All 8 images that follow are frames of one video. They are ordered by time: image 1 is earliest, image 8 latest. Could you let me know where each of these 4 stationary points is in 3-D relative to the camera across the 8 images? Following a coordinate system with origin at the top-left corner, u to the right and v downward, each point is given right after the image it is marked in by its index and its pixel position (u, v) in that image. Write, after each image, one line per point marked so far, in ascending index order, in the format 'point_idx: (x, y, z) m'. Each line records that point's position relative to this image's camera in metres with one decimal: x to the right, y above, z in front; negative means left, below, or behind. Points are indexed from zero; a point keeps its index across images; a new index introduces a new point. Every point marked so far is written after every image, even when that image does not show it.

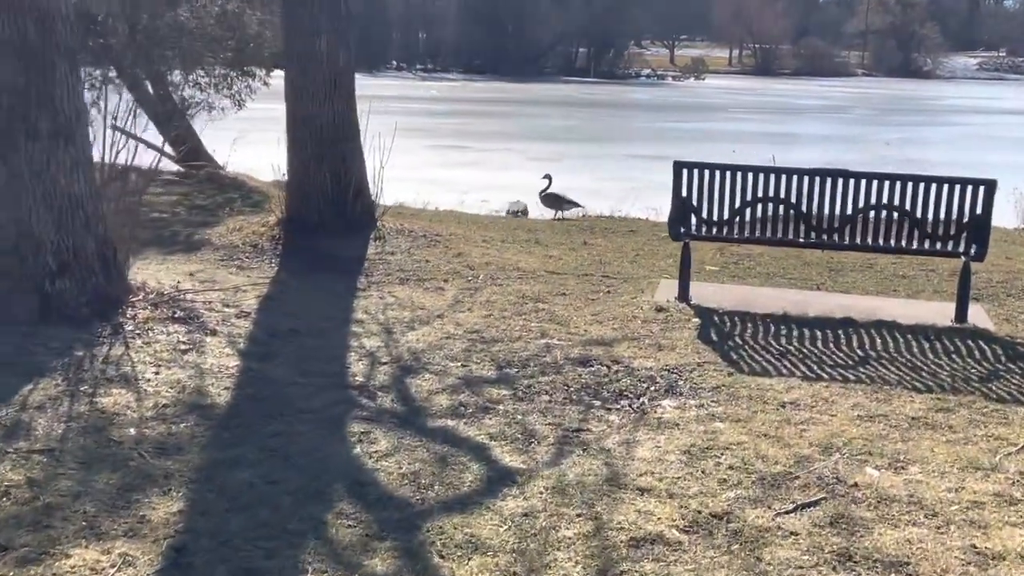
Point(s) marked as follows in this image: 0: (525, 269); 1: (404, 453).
0: (+0.1, +0.1, +8.3) m
1: (-0.4, -0.6, +4.4) m
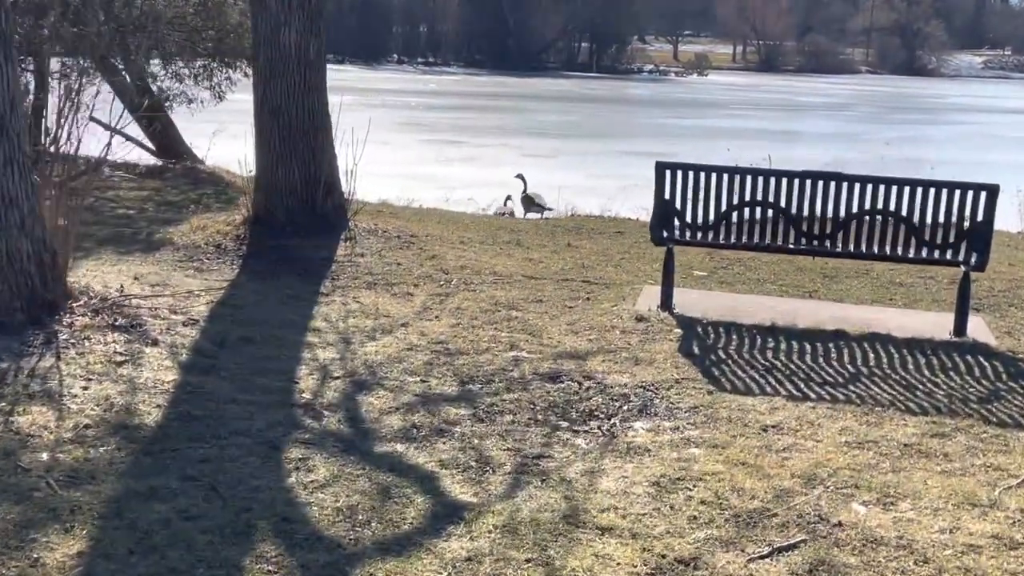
0: (-0.1, +0.1, +7.9) m
1: (-0.5, -0.6, +4.0) m
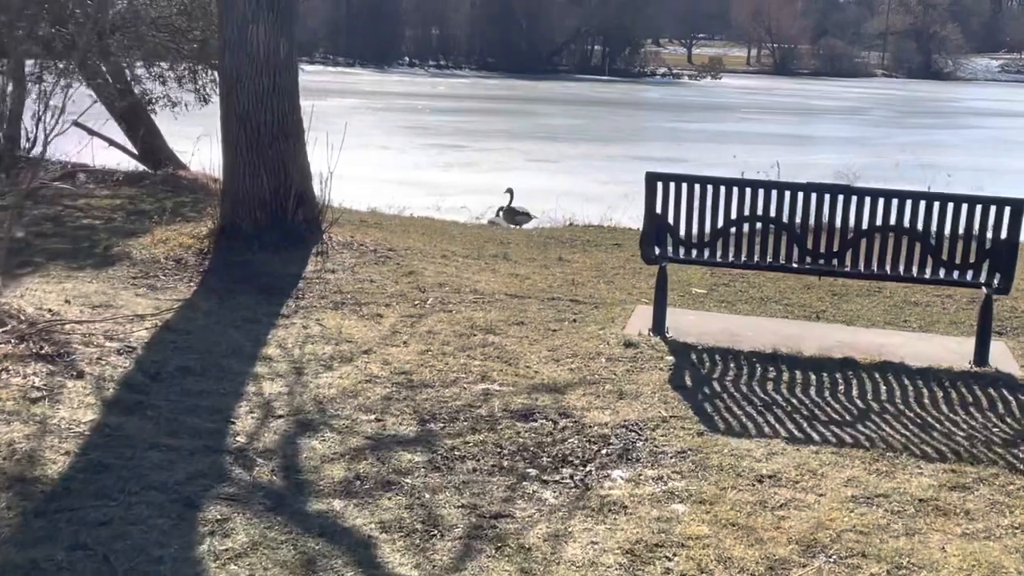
0: (-0.2, 0.0, +7.3) m
1: (-0.7, -0.7, +3.5) m
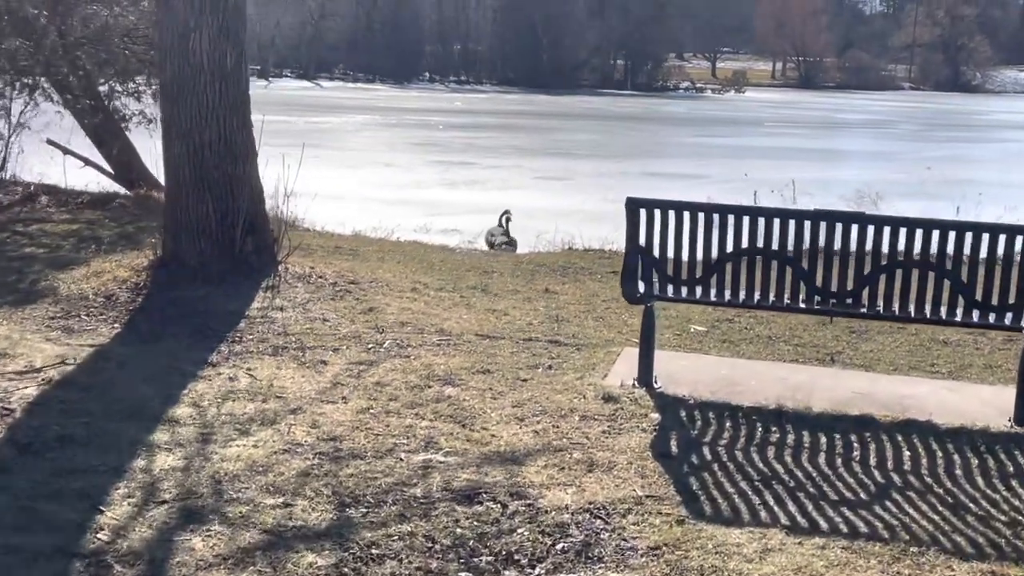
0: (-0.3, -0.2, +6.4) m
1: (-0.9, -0.9, +2.6) m
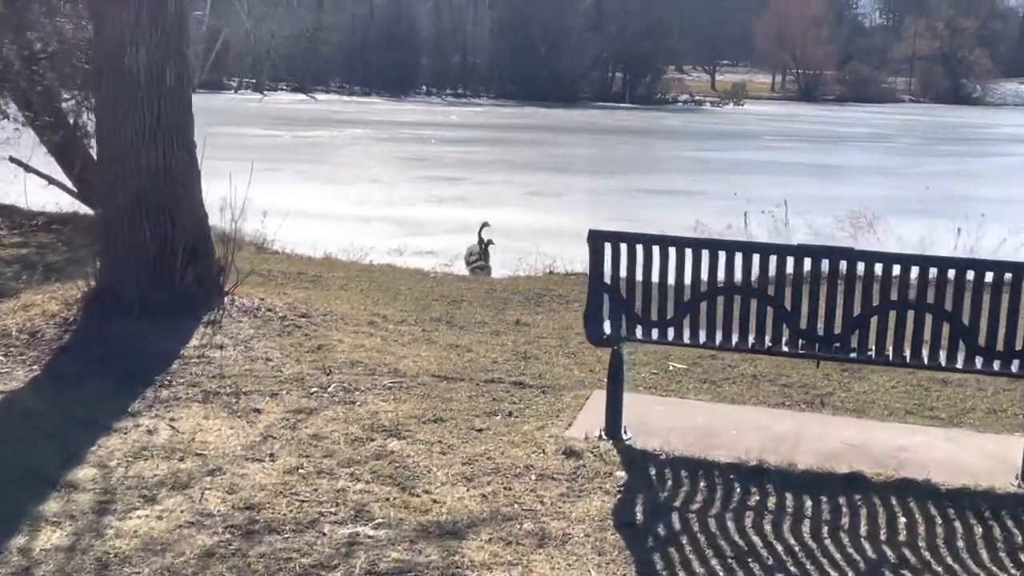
0: (-0.5, -0.4, +5.9) m
1: (-1.1, -1.0, +2.1) m
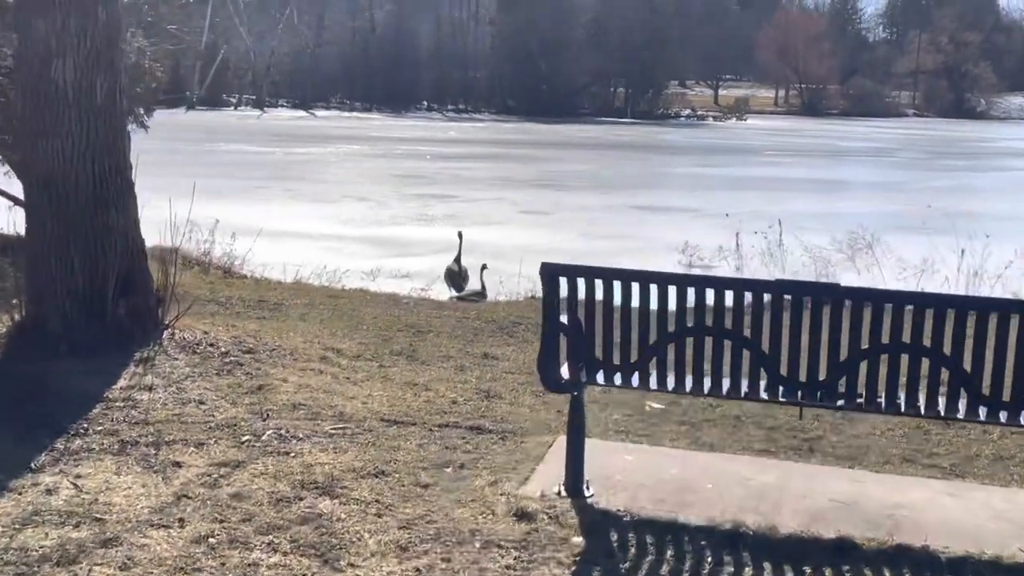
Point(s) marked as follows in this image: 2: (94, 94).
0: (-0.7, -0.5, +5.3) m
1: (-1.3, -1.1, +1.5) m
2: (-1.9, +0.9, +5.8) m
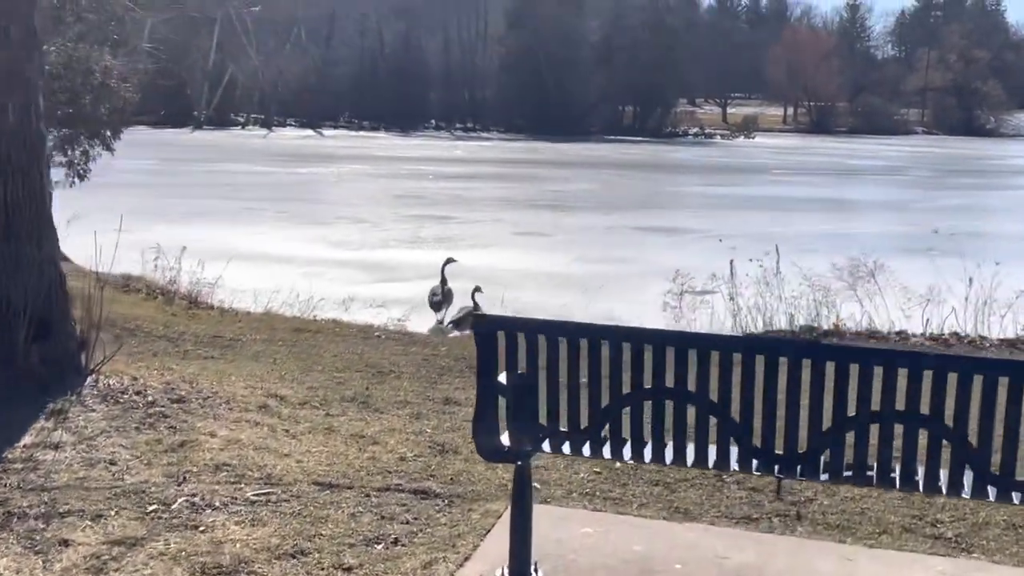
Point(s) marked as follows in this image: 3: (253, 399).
0: (-0.9, -0.7, +4.8) m
1: (-1.5, -1.2, +0.9) m
2: (-2.1, +0.7, +5.3) m
3: (-1.2, -0.5, +5.8) m
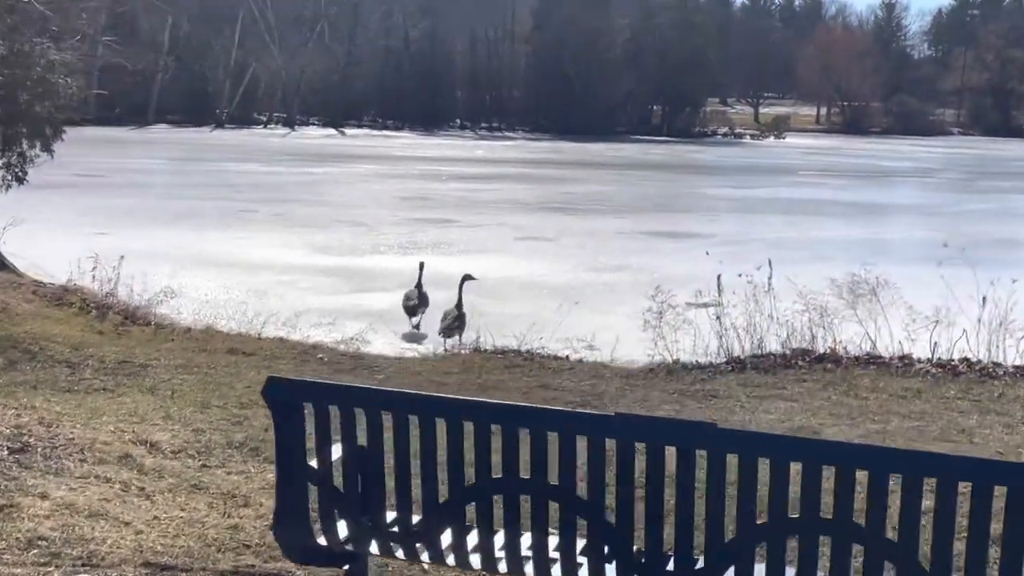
0: (-1.3, -0.8, +3.9) m
1: (-2.0, -1.4, +0.1) m
2: (-2.5, +0.6, +4.5) m
3: (-1.5, -0.6, +5.0) m
